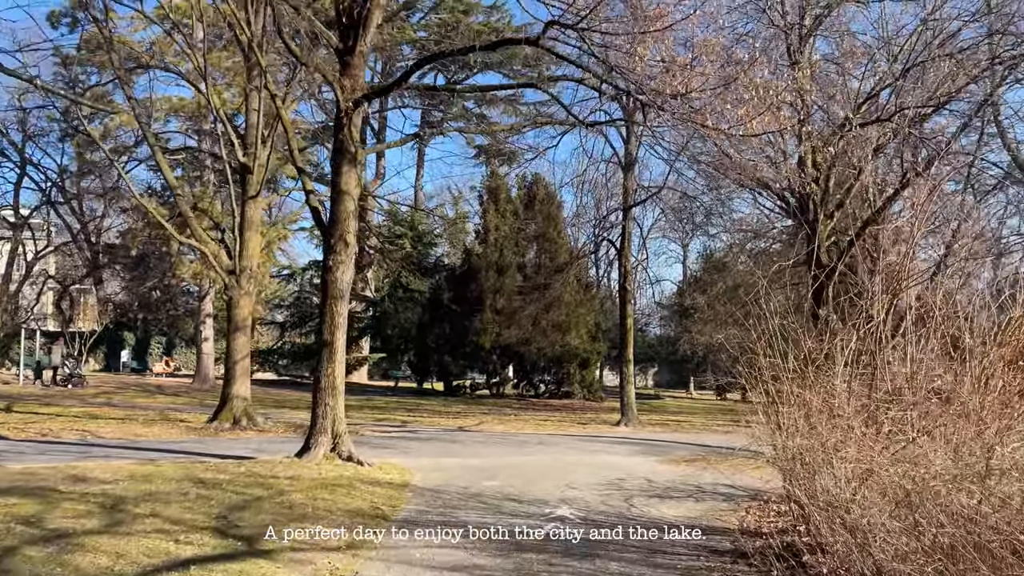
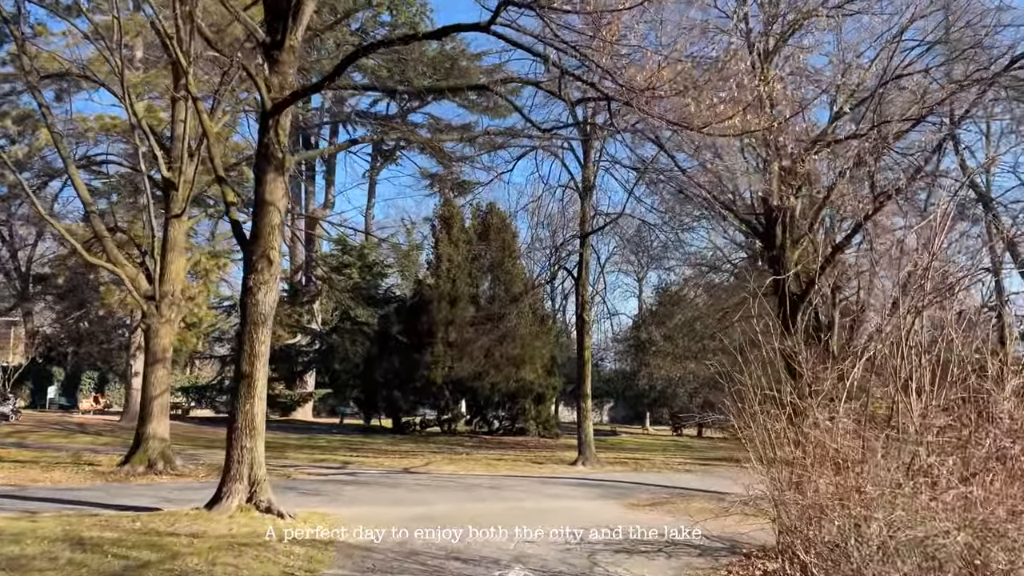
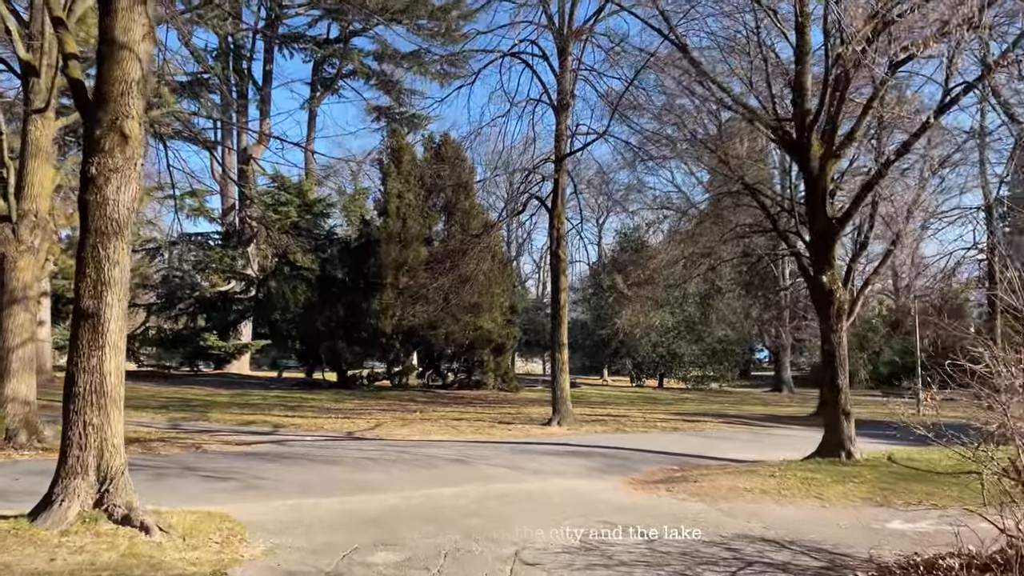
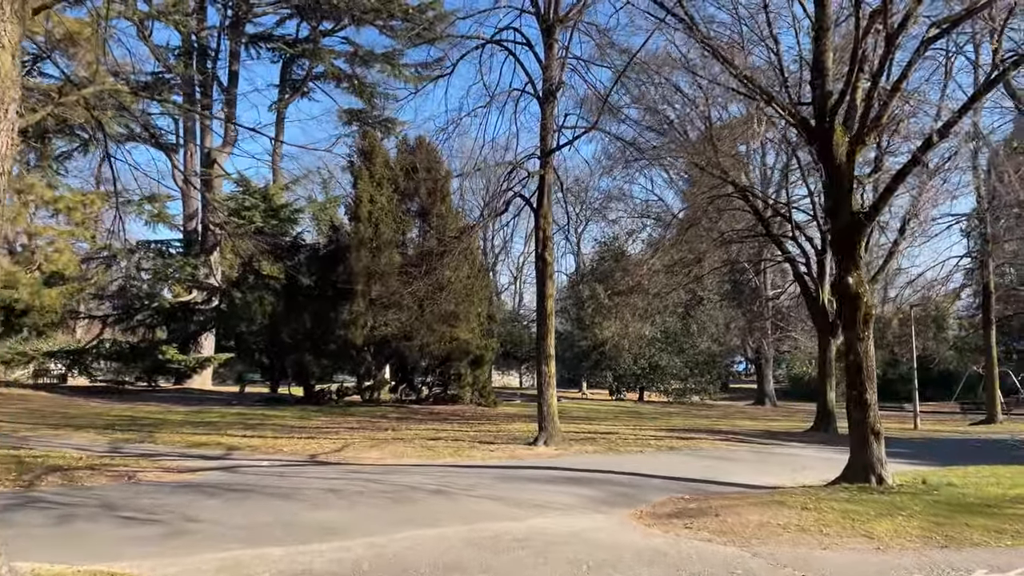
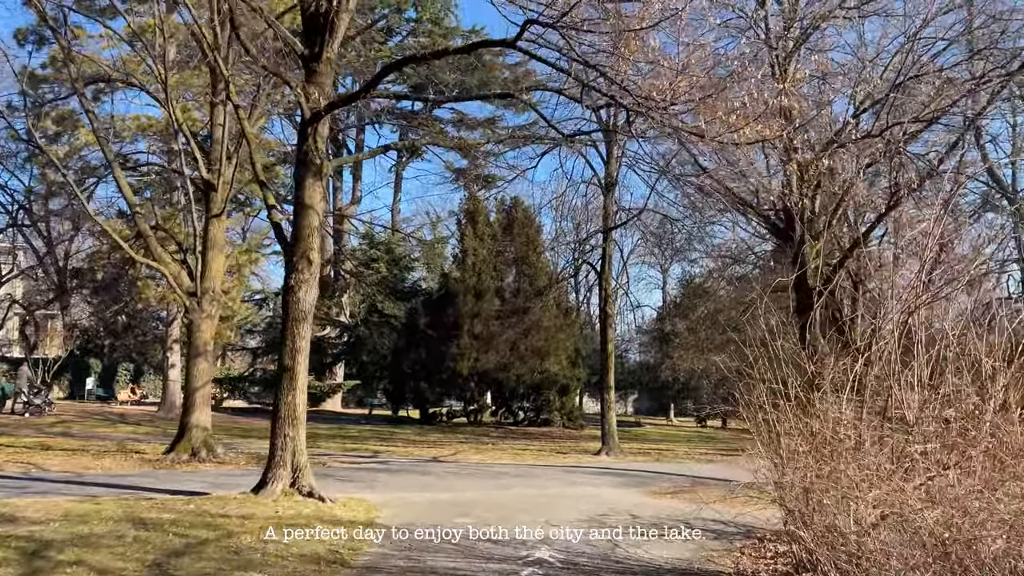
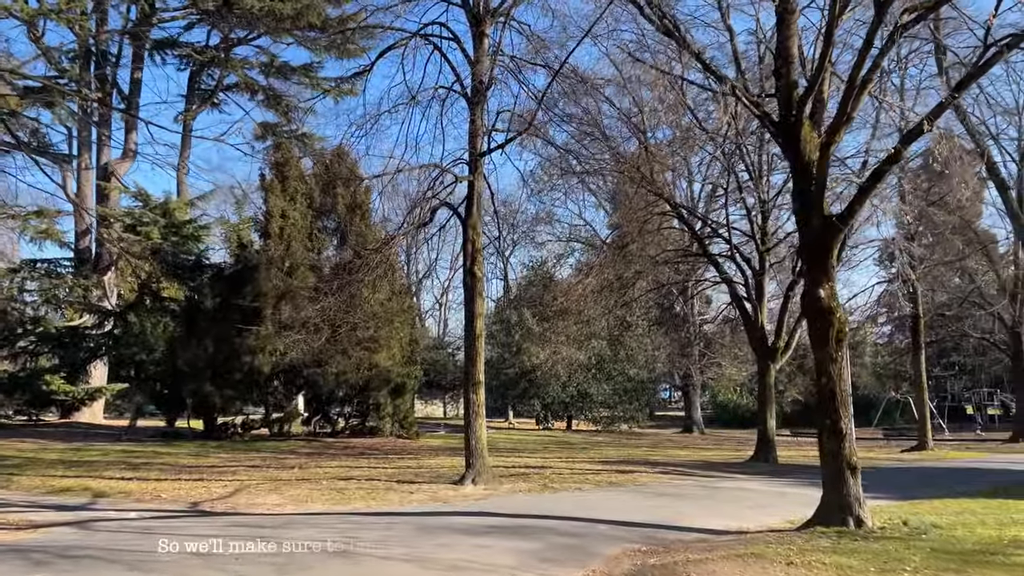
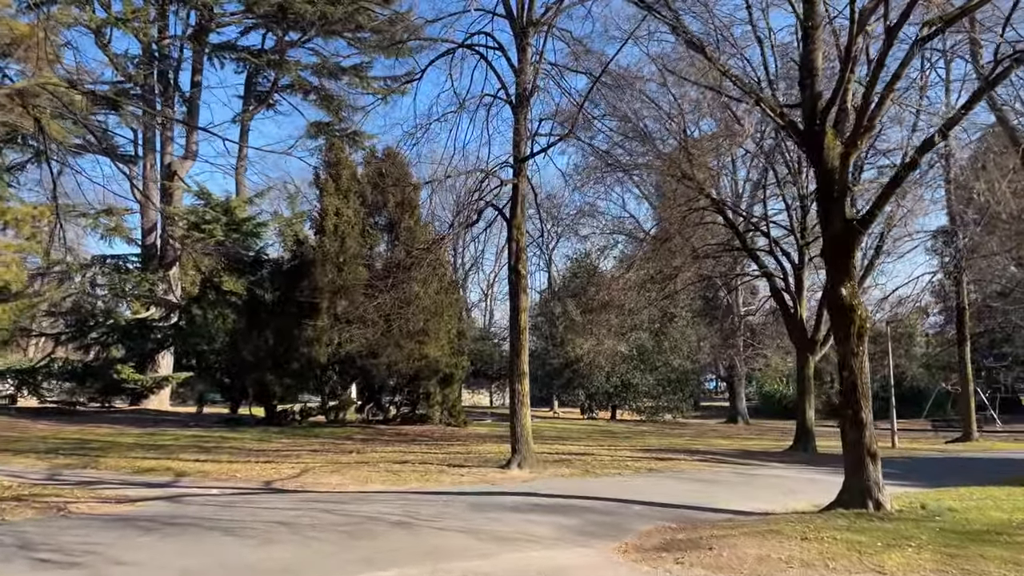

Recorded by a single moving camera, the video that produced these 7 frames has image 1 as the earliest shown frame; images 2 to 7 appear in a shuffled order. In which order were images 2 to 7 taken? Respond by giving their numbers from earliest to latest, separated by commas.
5, 2, 3, 4, 7, 6
